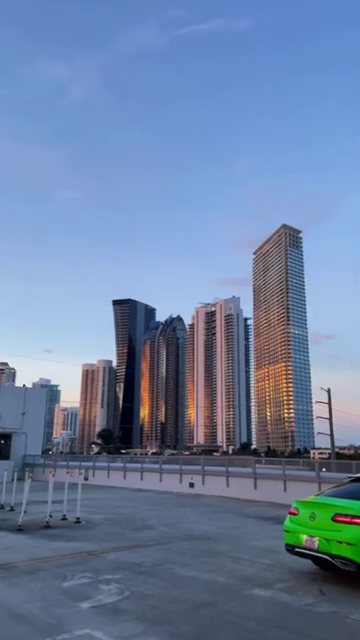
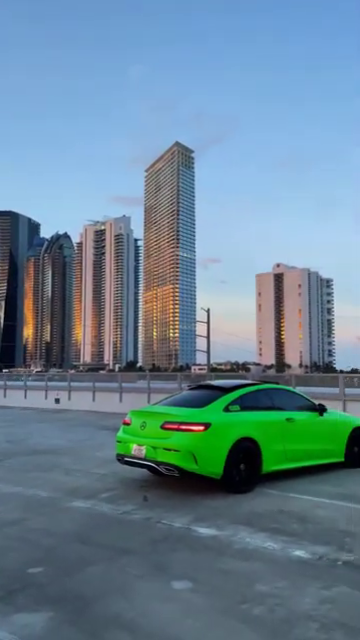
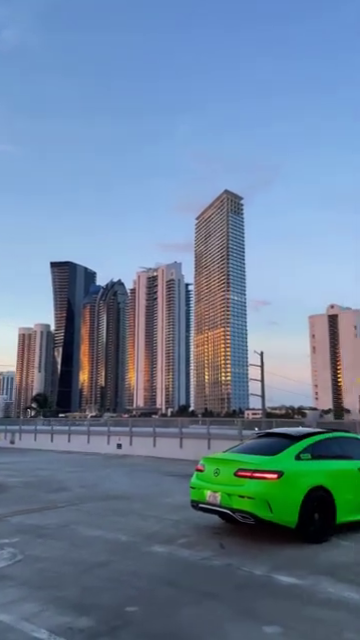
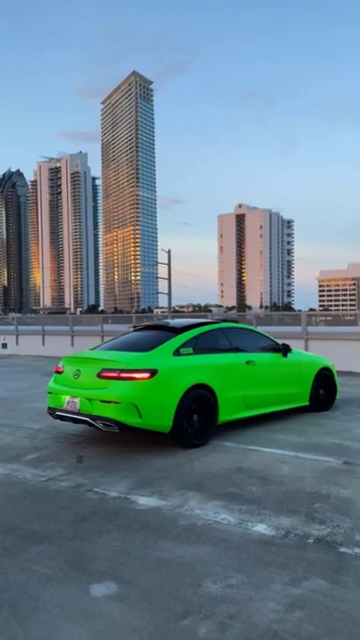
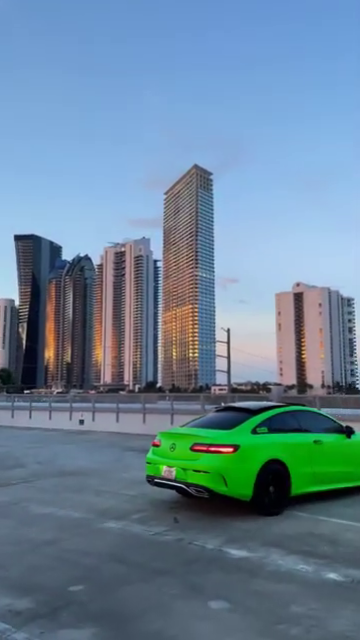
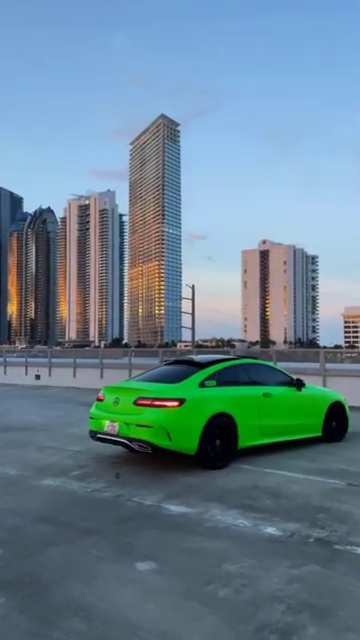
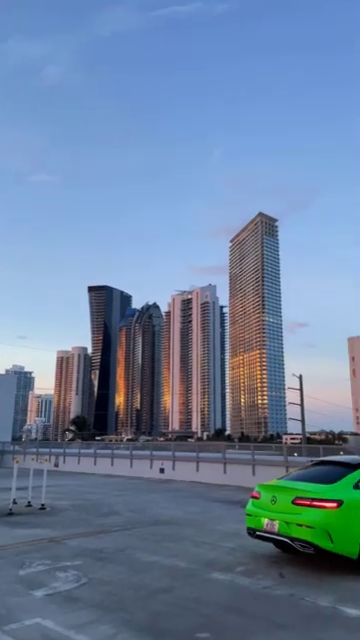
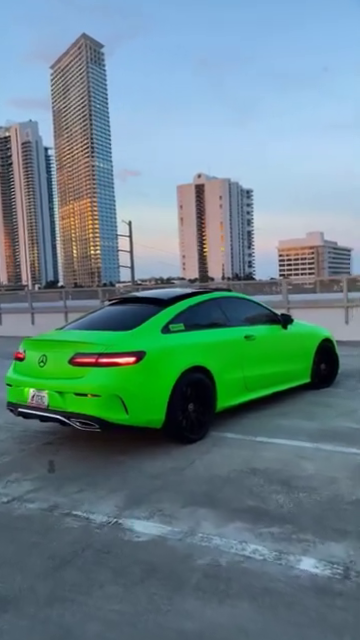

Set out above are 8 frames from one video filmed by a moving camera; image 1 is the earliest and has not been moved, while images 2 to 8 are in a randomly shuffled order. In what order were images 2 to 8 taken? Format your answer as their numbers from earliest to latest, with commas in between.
7, 3, 5, 2, 6, 4, 8
